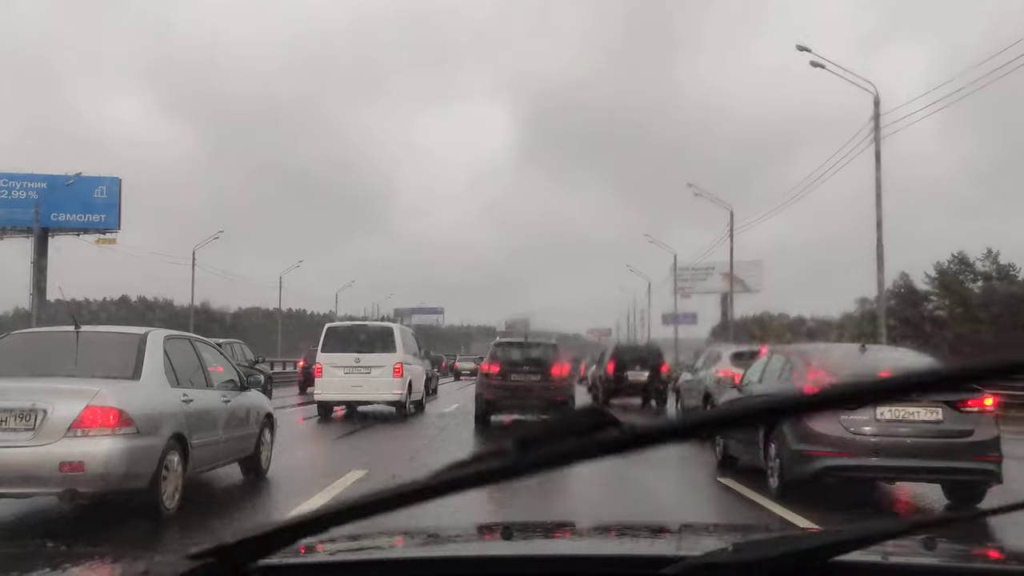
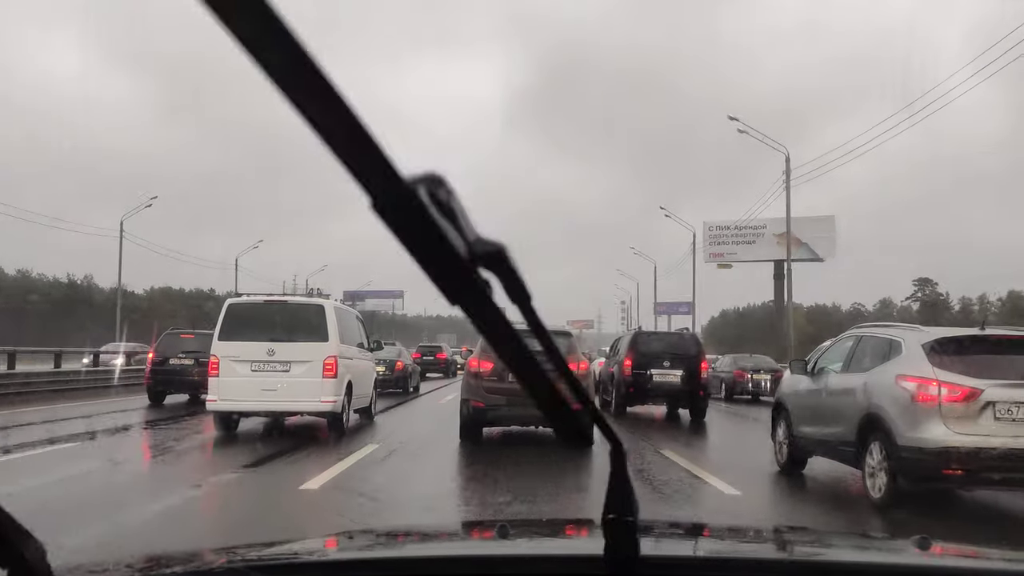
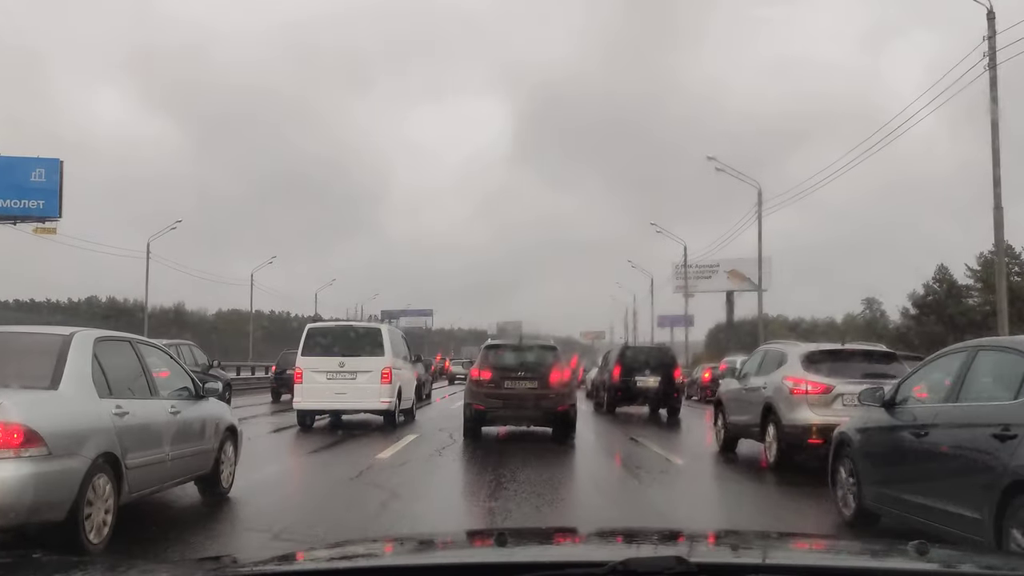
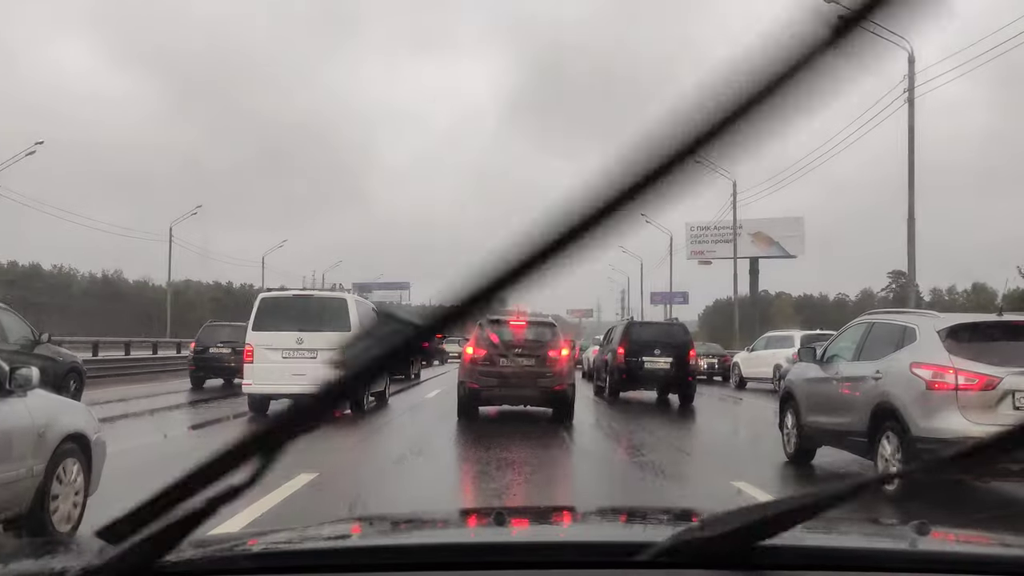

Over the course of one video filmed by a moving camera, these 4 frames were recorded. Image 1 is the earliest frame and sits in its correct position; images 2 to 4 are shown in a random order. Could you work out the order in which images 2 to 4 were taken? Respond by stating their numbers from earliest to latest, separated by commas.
3, 4, 2
